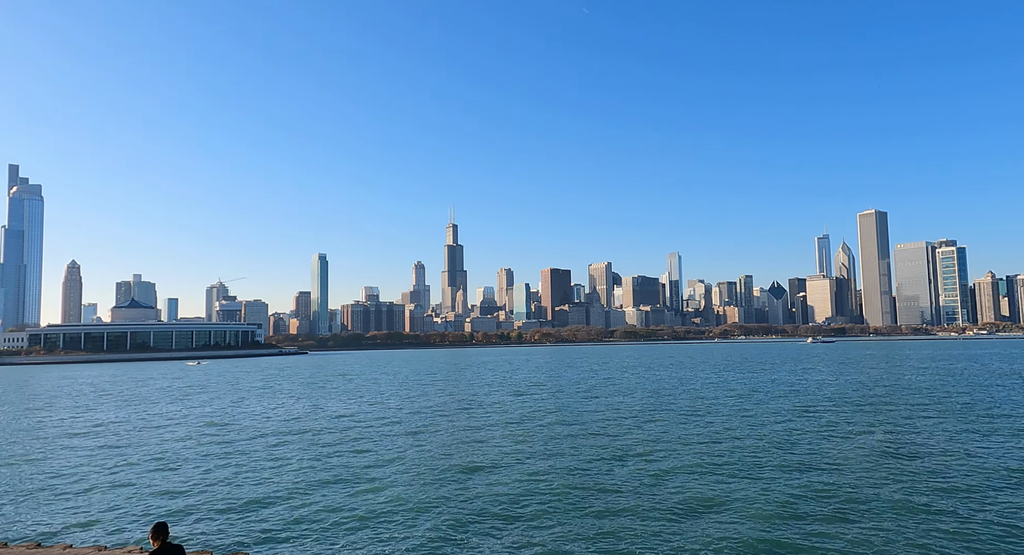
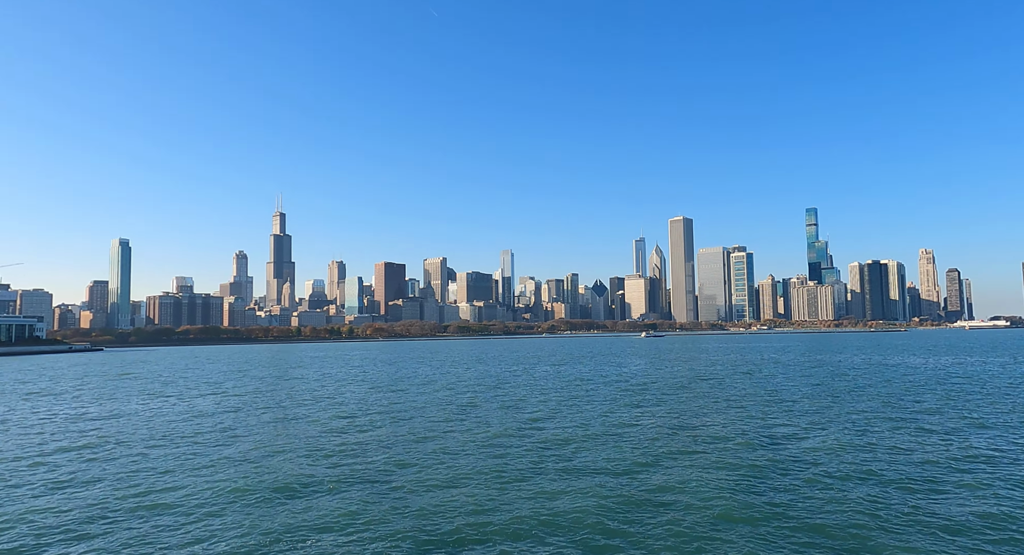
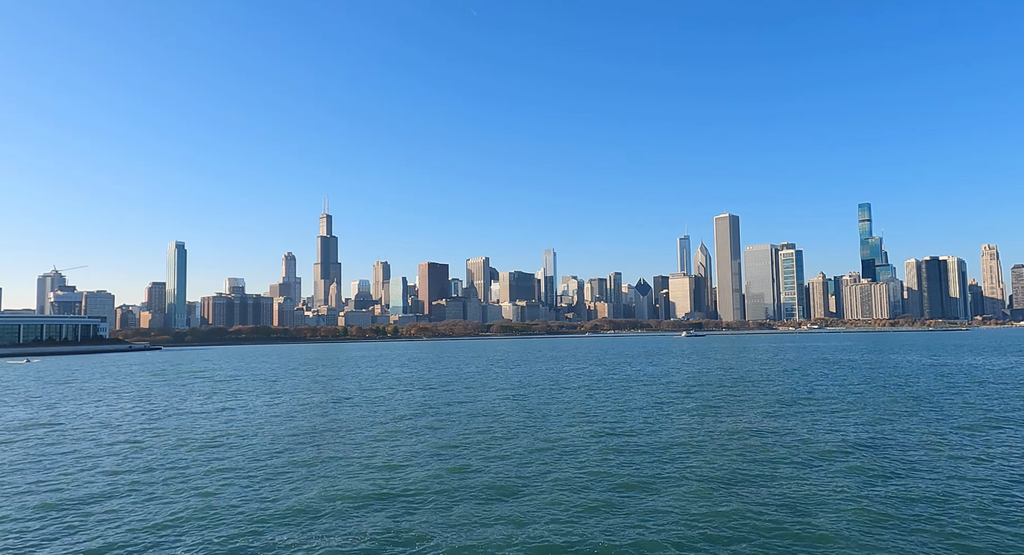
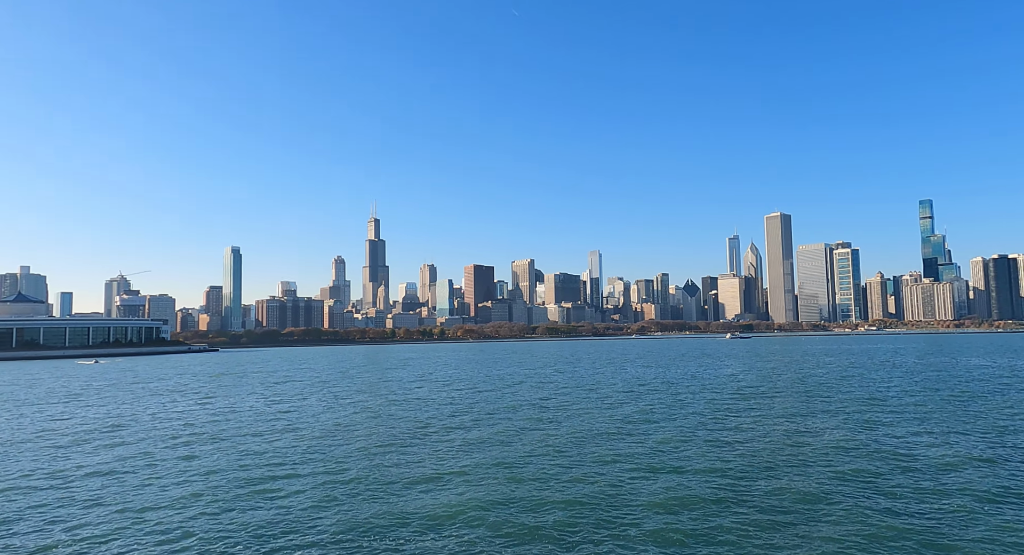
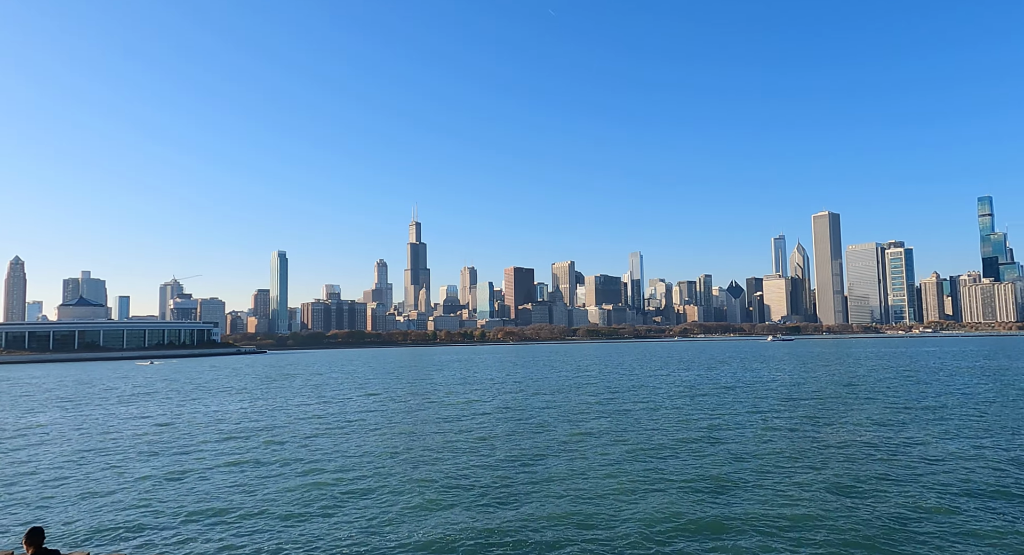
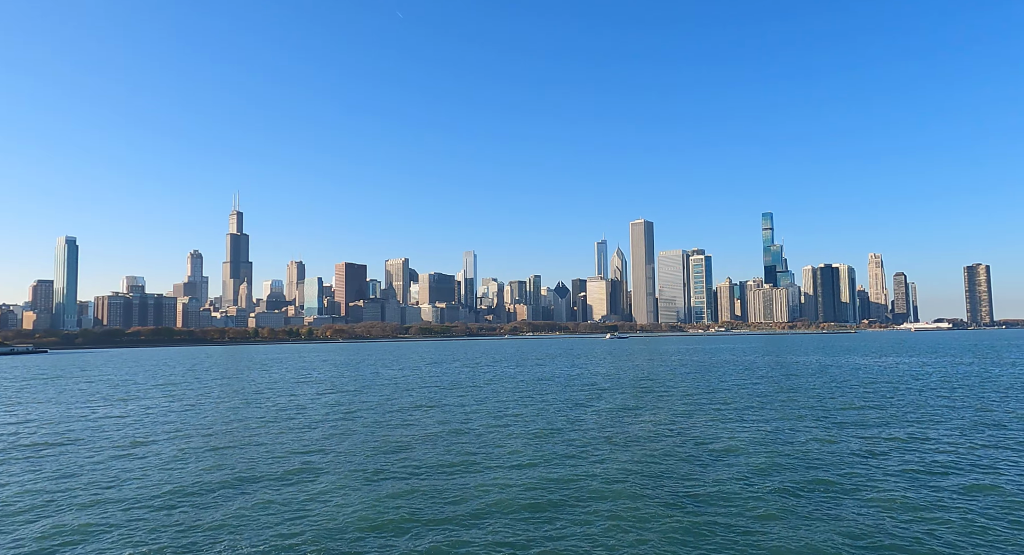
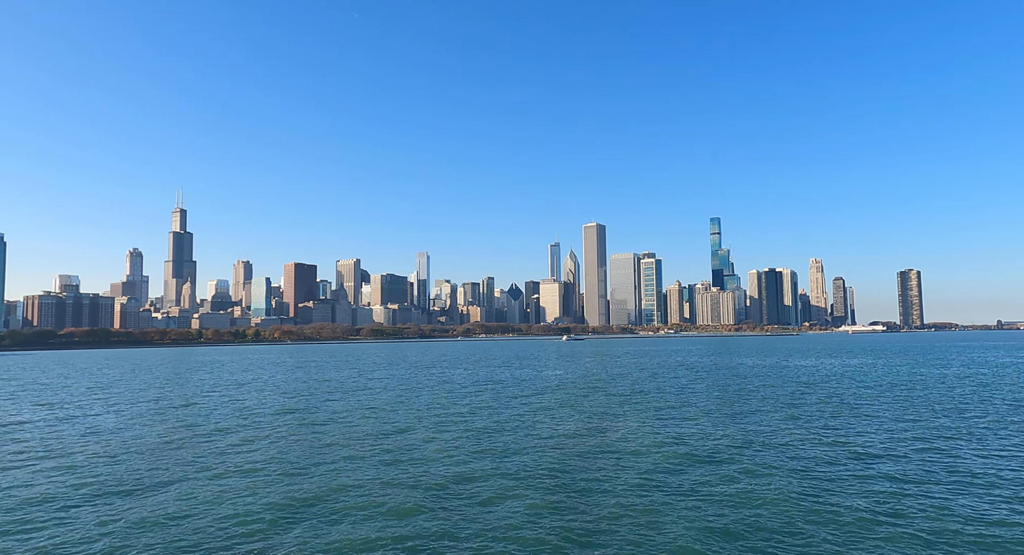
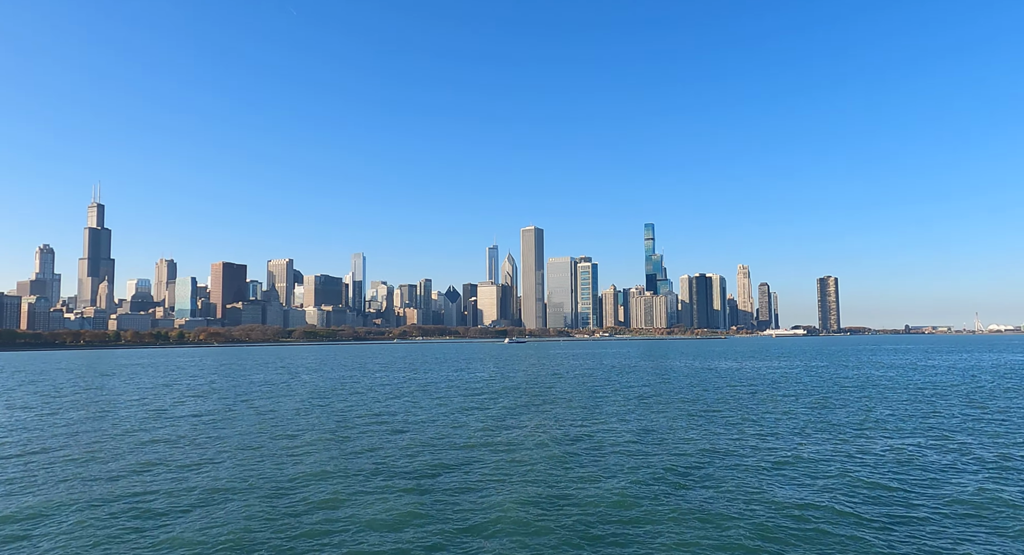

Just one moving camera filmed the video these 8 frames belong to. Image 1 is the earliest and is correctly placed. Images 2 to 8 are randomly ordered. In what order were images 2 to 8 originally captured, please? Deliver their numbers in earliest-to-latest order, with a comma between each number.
5, 4, 3, 2, 6, 7, 8
